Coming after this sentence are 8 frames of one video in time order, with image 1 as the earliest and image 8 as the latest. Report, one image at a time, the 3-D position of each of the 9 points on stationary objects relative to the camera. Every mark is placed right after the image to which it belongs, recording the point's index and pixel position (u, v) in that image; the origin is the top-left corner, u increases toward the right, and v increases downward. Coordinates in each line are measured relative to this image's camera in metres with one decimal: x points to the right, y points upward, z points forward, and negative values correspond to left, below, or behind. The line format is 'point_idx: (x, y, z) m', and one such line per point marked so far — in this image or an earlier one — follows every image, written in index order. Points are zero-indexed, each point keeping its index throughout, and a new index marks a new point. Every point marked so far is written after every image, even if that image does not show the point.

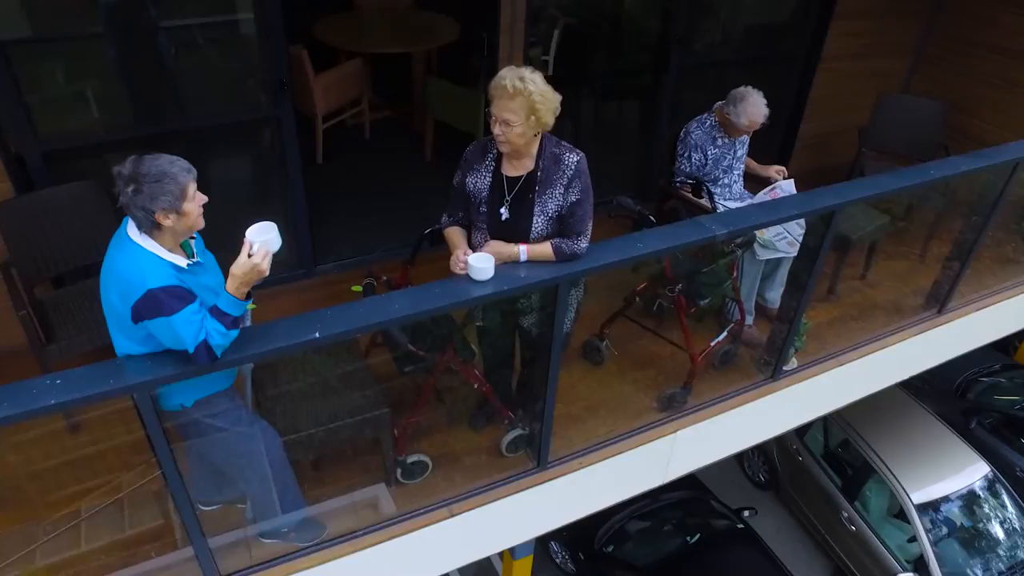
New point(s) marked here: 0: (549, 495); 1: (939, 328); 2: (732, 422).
0: (+0.2, -0.9, +3.0) m
1: (+2.6, -0.2, +3.9) m
2: (+1.1, -0.7, +3.4) m
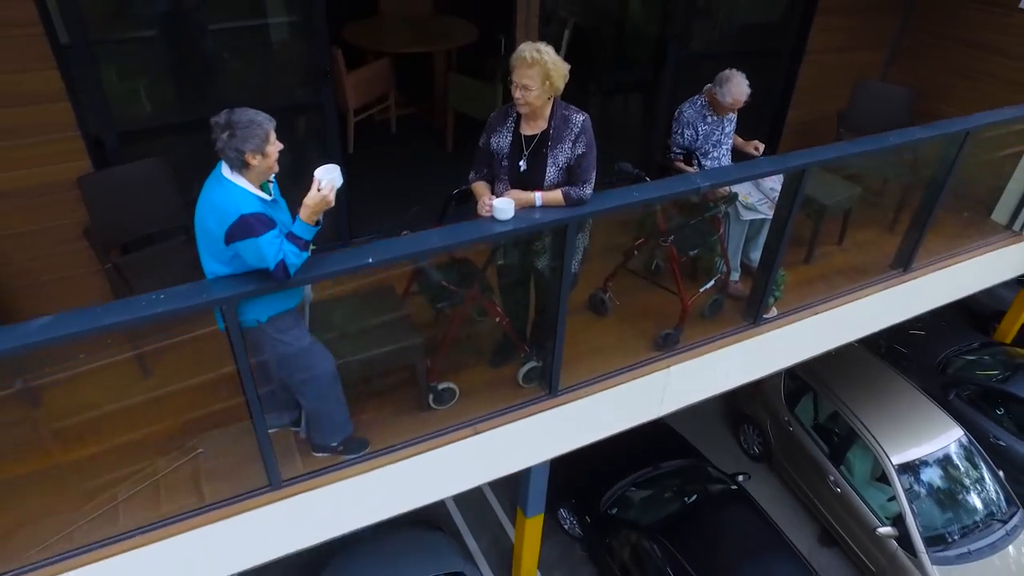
0: (+0.2, -0.6, +3.4) m
1: (+2.6, 0.0, +4.3) m
2: (+1.2, -0.4, +3.8) m
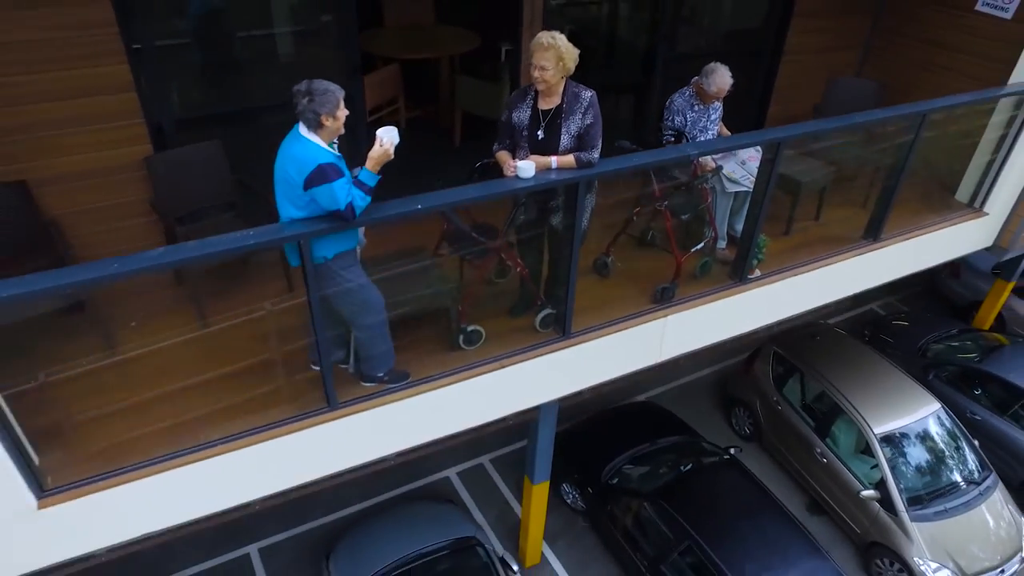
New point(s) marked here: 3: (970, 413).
0: (+0.3, -0.4, +3.9) m
1: (+2.7, +0.3, +4.8) m
2: (+1.3, -0.2, +4.3) m
3: (+5.8, -1.7, +8.3) m
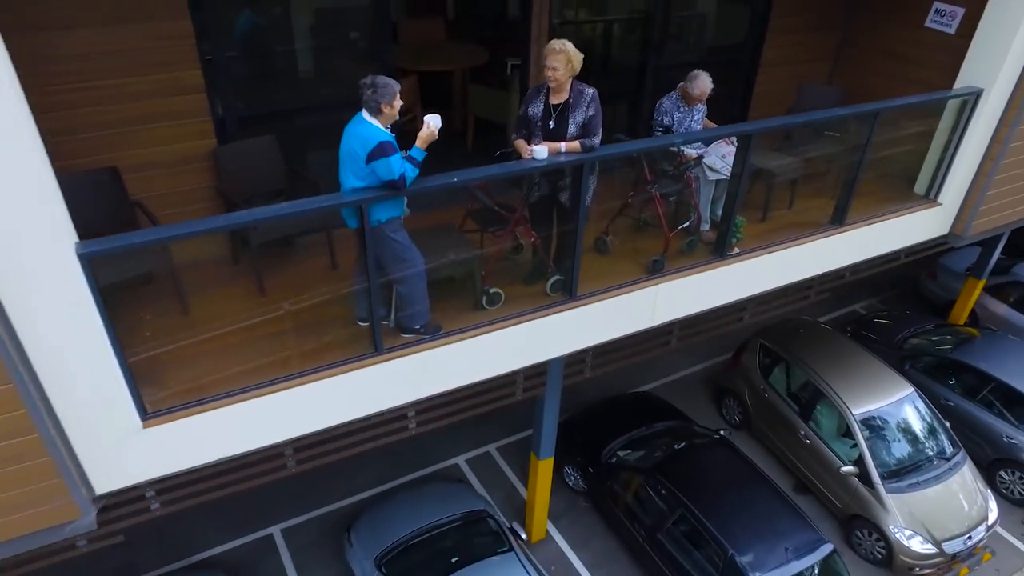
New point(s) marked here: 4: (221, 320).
0: (+0.4, -0.2, +4.6) m
1: (+2.8, +0.5, +5.5) m
2: (+1.4, 0.0, +5.0) m
3: (+5.9, -1.6, +8.9) m
4: (-1.7, -0.2, +3.7) m
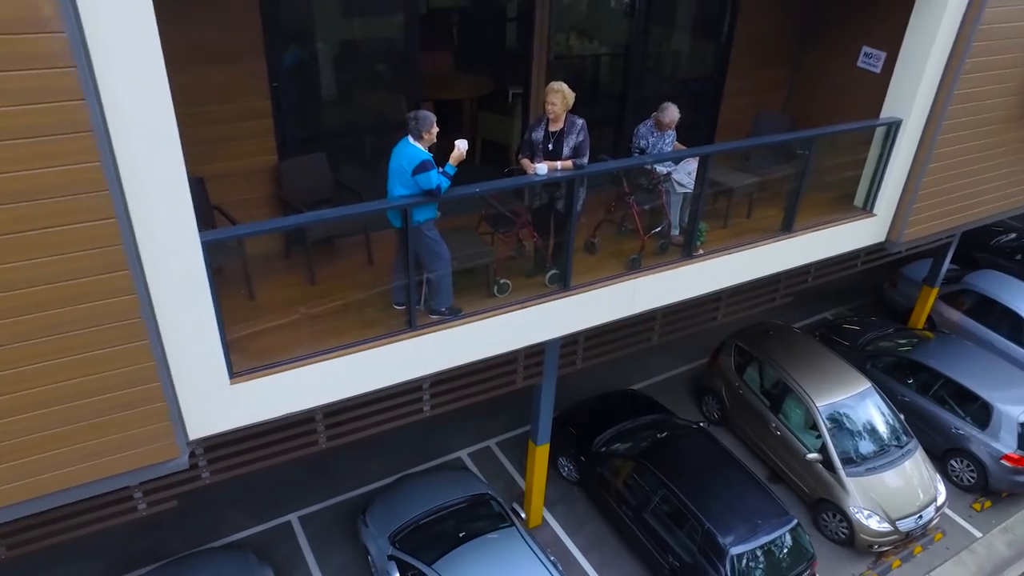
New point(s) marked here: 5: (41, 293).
0: (+0.5, -0.2, +5.5) m
1: (+2.8, +0.5, +6.5) m
2: (+1.4, +0.1, +6.0) m
3: (+5.9, -1.6, +9.9) m
4: (-1.7, -0.2, +4.7) m
5: (-2.4, 0.0, +3.4) m
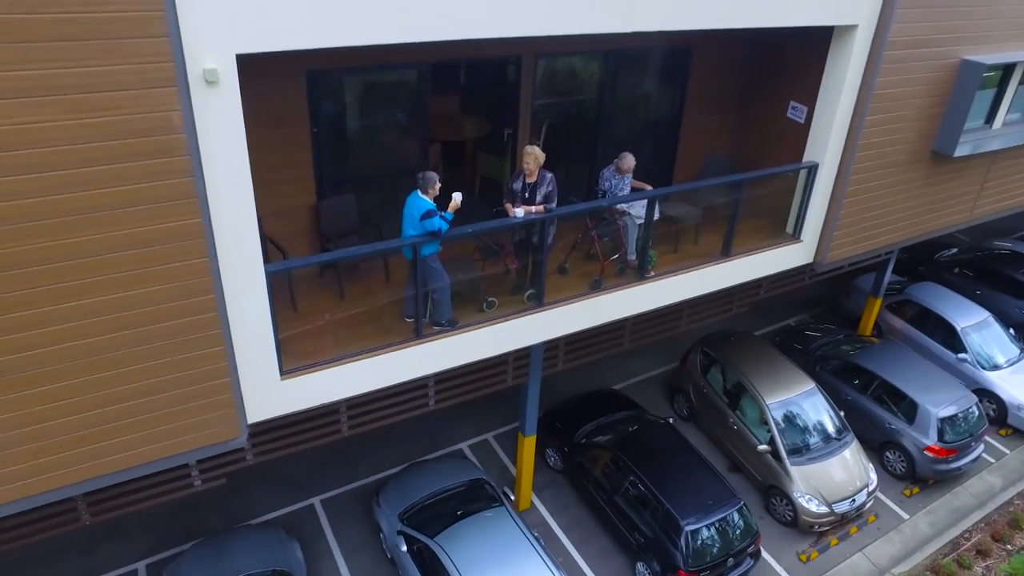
0: (+0.3, -0.3, +6.9) m
1: (+2.7, +0.3, +7.9) m
2: (+1.3, -0.1, +7.3) m
3: (+5.7, -1.8, +11.3) m
4: (-1.8, -0.3, +6.0) m
5: (-2.6, -0.2, +4.8) m
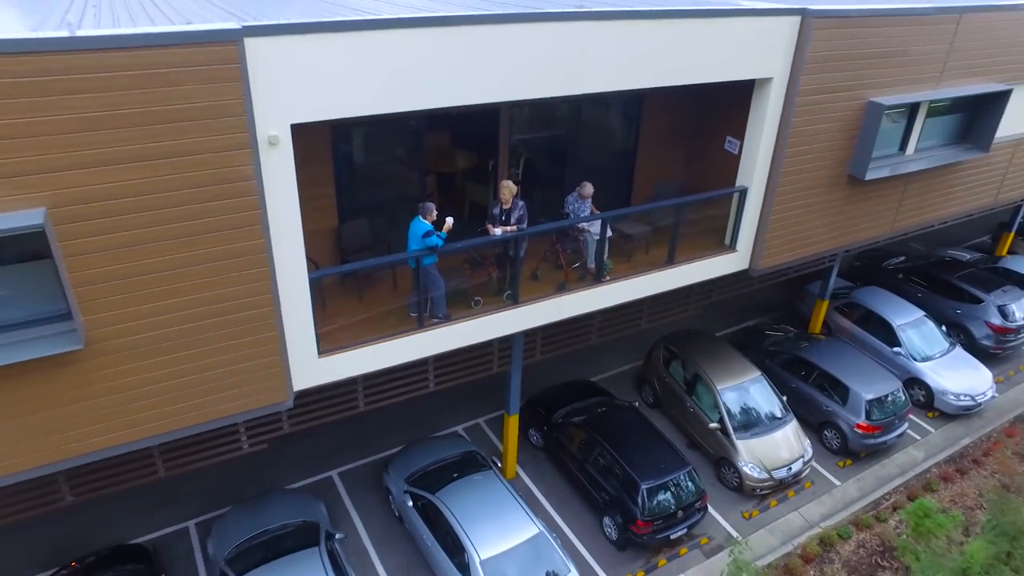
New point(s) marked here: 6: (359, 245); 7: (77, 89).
0: (+0.1, -0.3, +8.7) m
1: (+2.5, +0.3, +9.7) m
2: (+1.1, -0.1, +9.1) m
3: (+5.5, -1.9, +13.0) m
4: (-2.0, -0.3, +7.9) m
5: (-2.8, -0.2, +6.6) m
6: (-2.2, +0.6, +9.4) m
7: (-3.4, +1.5, +5.1) m
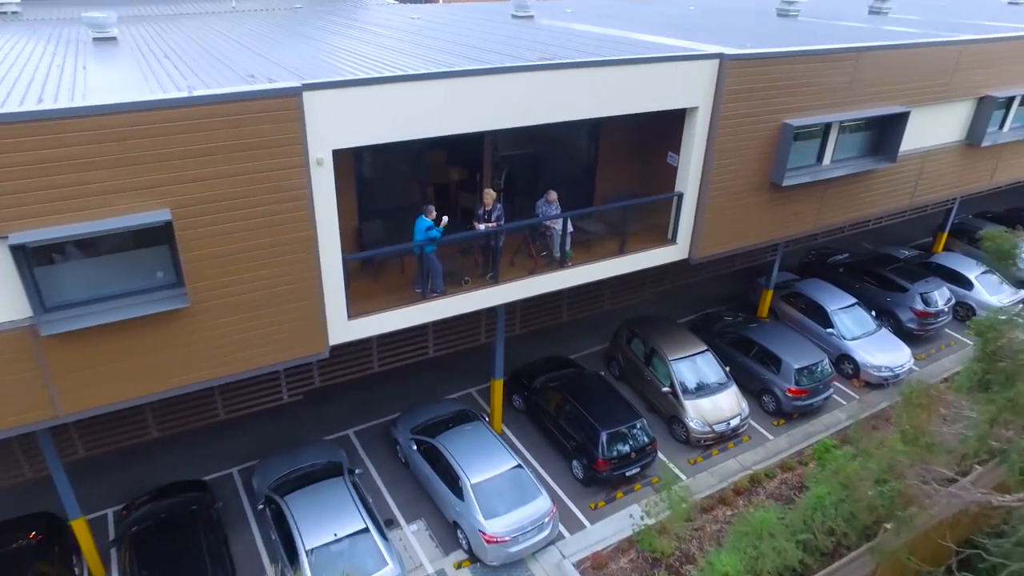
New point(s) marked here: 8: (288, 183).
0: (-0.2, -0.1, +11.1) m
1: (+2.2, +0.6, +12.1) m
2: (+0.8, +0.1, +11.6) m
3: (+5.3, -1.7, +15.4) m
4: (-2.3, -0.1, +10.3) m
5: (-3.1, +0.1, +9.0) m
6: (-2.5, +0.8, +11.8) m
7: (-3.7, +1.8, +7.6) m
8: (-2.9, +1.3, +8.4) m
